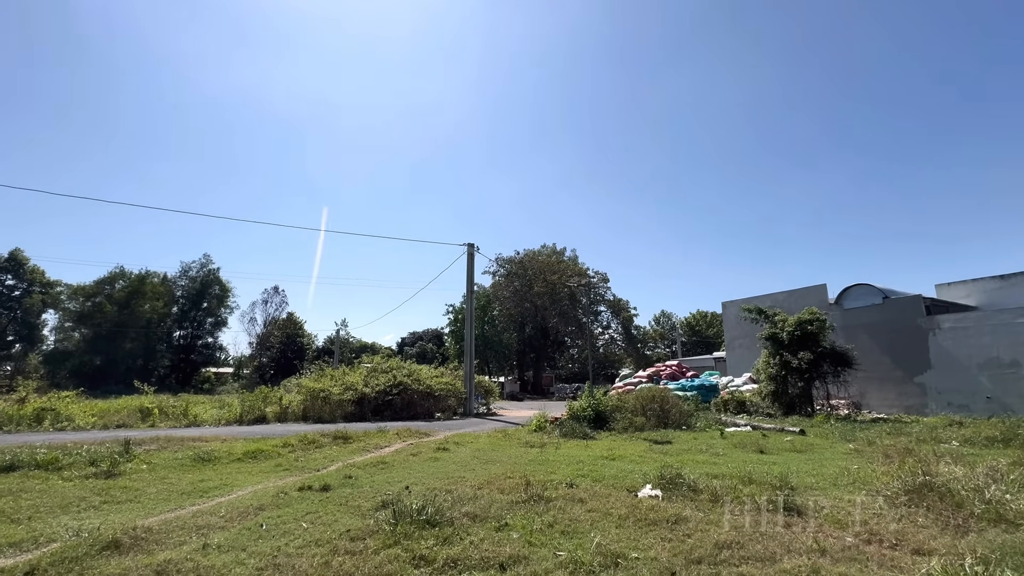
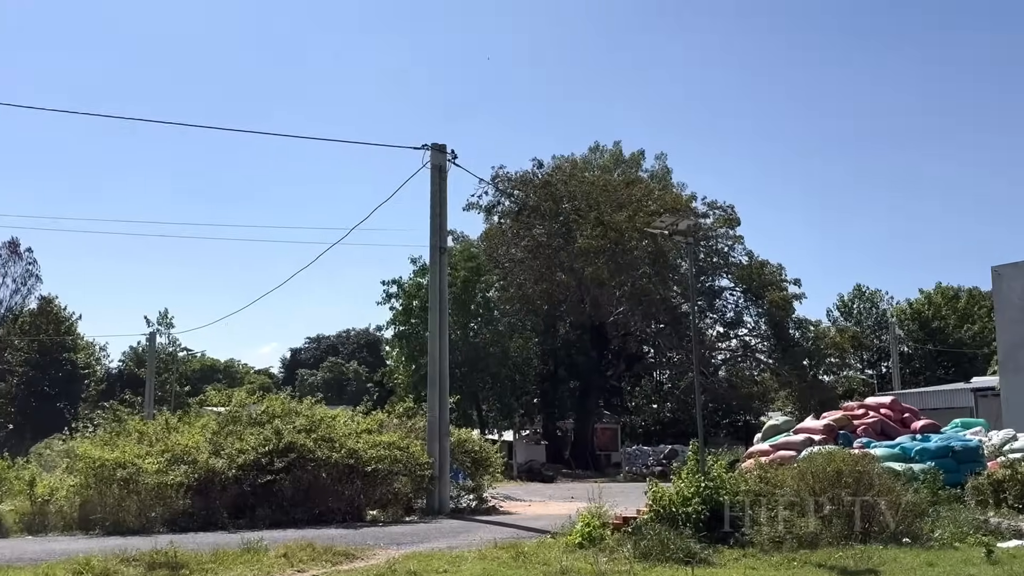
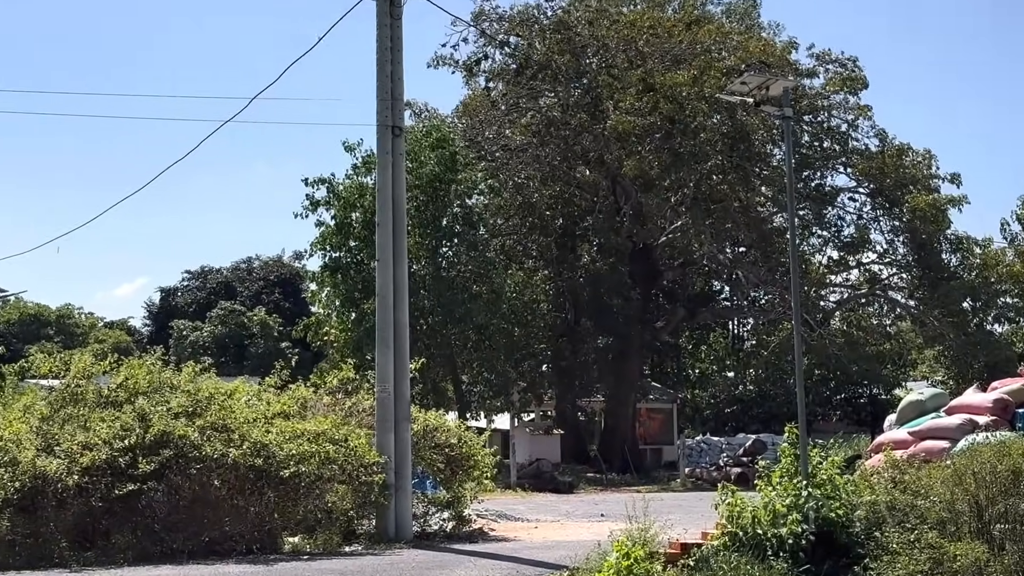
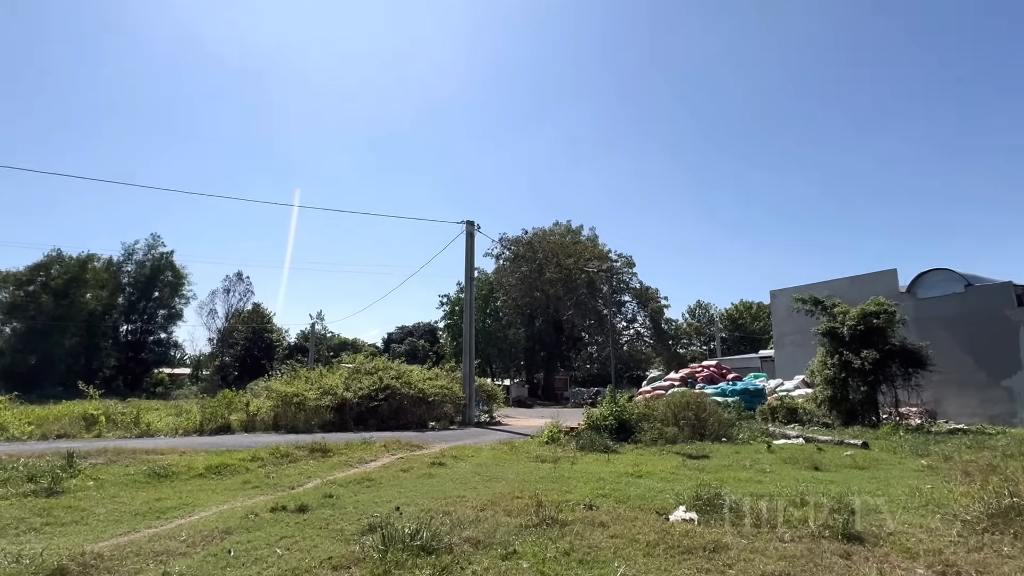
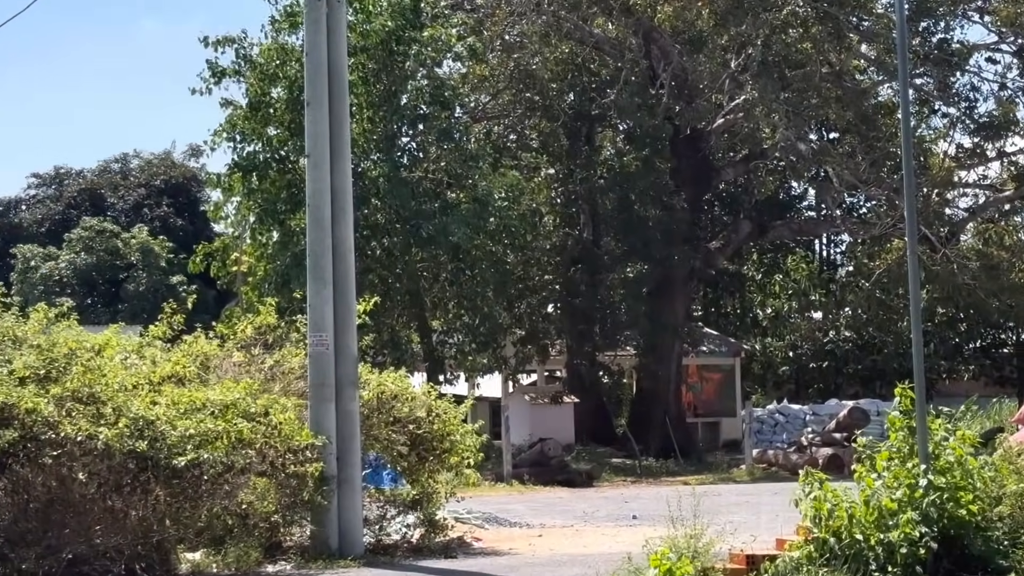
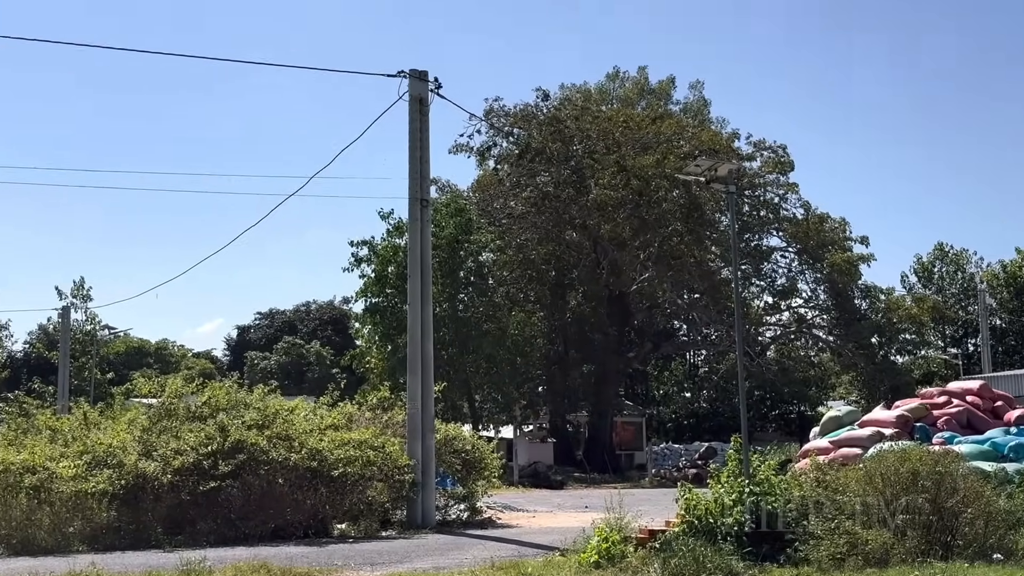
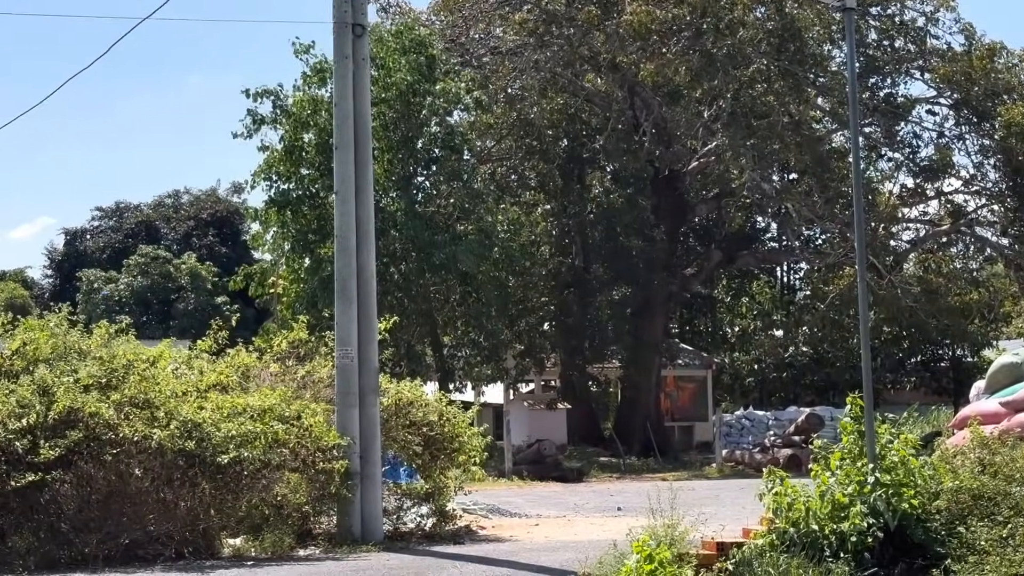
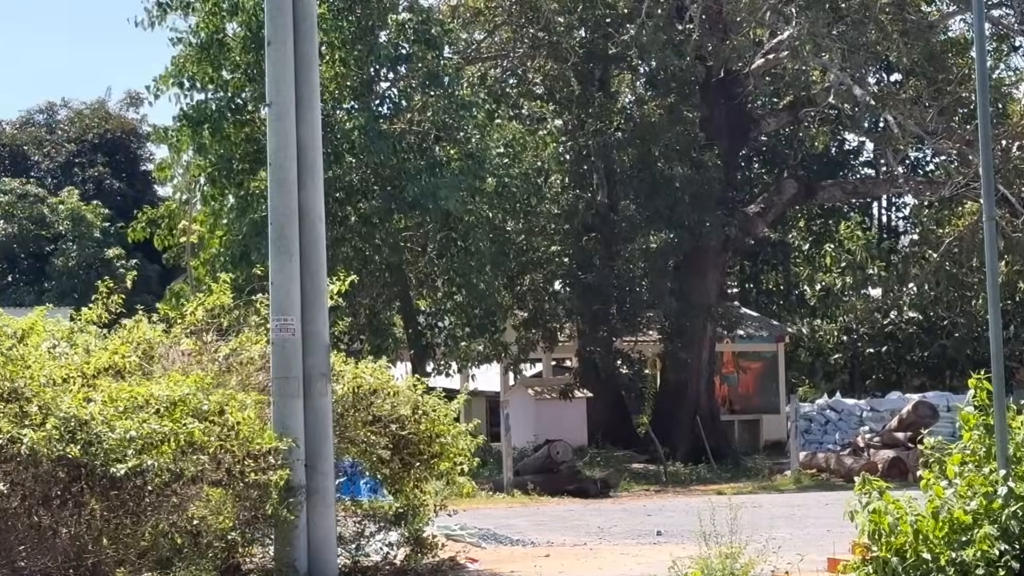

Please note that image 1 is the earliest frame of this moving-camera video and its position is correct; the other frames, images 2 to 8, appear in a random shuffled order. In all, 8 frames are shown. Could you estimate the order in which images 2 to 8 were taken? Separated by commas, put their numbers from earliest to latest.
4, 2, 6, 3, 7, 5, 8
